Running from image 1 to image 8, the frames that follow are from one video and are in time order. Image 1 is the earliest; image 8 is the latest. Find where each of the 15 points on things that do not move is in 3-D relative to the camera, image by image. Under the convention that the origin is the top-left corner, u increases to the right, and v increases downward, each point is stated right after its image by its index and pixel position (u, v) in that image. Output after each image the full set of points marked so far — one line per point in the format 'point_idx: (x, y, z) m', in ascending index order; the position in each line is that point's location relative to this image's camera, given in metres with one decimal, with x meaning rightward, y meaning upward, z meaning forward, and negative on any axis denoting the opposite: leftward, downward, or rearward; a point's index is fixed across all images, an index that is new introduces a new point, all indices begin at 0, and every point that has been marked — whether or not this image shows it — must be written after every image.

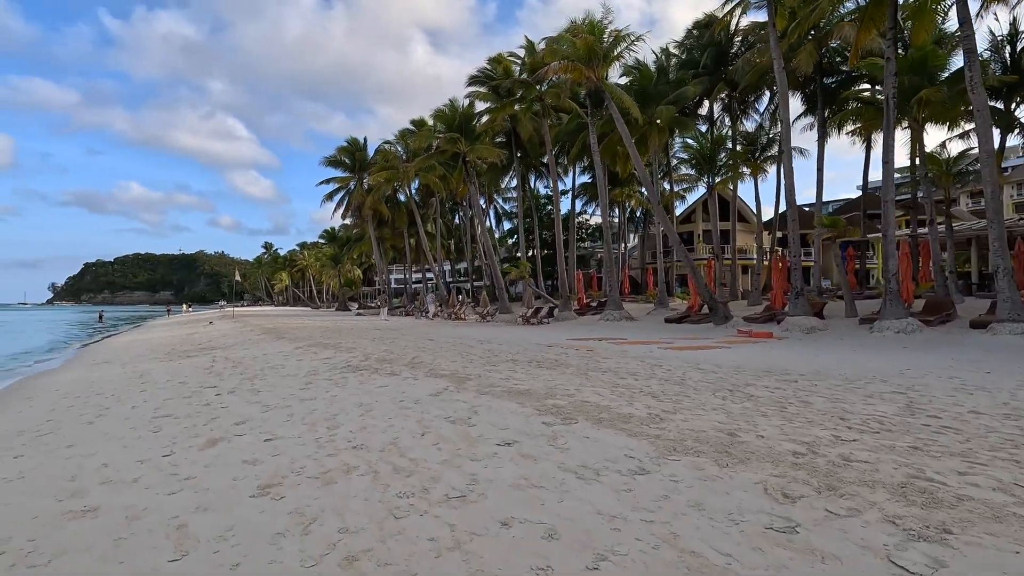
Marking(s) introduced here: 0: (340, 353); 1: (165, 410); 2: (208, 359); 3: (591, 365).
0: (-3.5, -1.4, +11.1) m
1: (-4.7, -1.7, +7.4) m
2: (-7.4, -1.7, +13.0) m
3: (+1.2, -1.2, +8.3) m
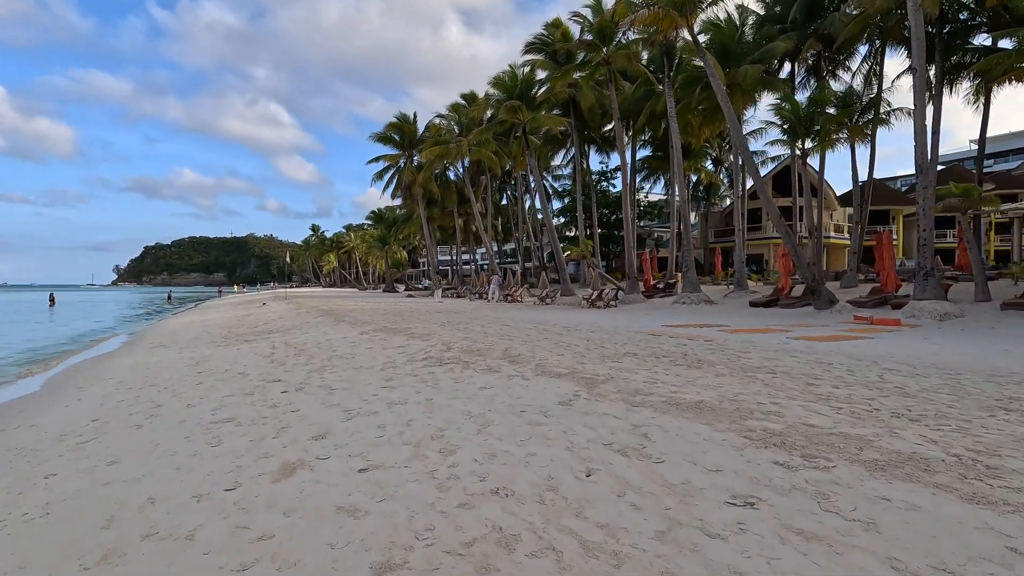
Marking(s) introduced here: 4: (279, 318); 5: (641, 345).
0: (-1.8, -1.0, +9.8) m
1: (-3.2, -1.4, +6.1) m
2: (-5.4, -1.3, +12.0) m
3: (+2.8, -0.9, +6.5) m
4: (-8.6, -1.1, +19.7) m
5: (+1.9, -0.9, +8.2) m
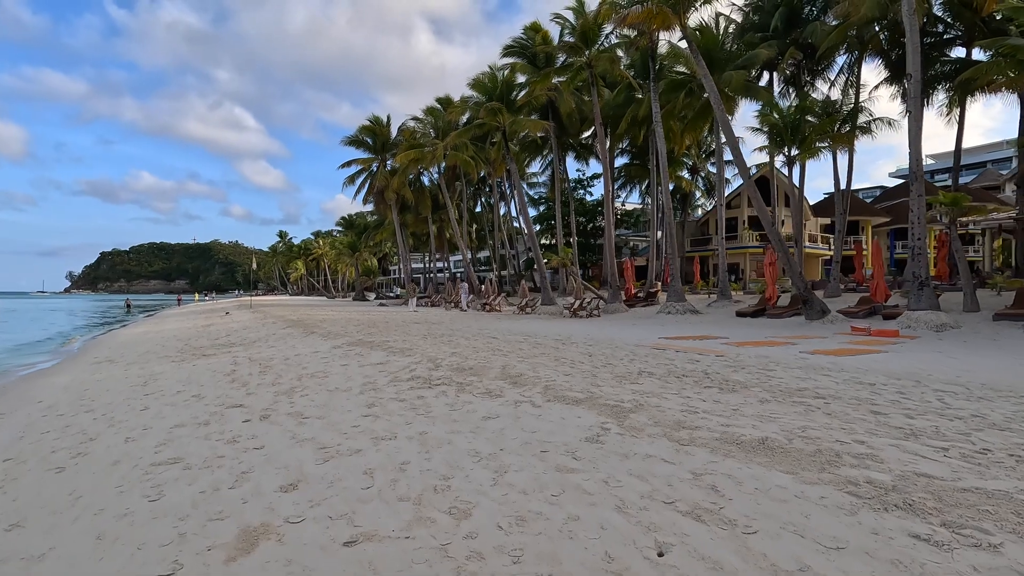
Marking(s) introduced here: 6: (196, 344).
0: (-1.9, -1.1, +8.7) m
1: (-3.2, -1.5, +5.0) m
2: (-5.7, -1.4, +10.7) m
3: (+2.8, -1.0, +5.8) m
4: (-9.2, -1.4, +18.3) m
5: (+1.9, -1.0, +7.4) m
6: (-8.5, -1.5, +14.4) m
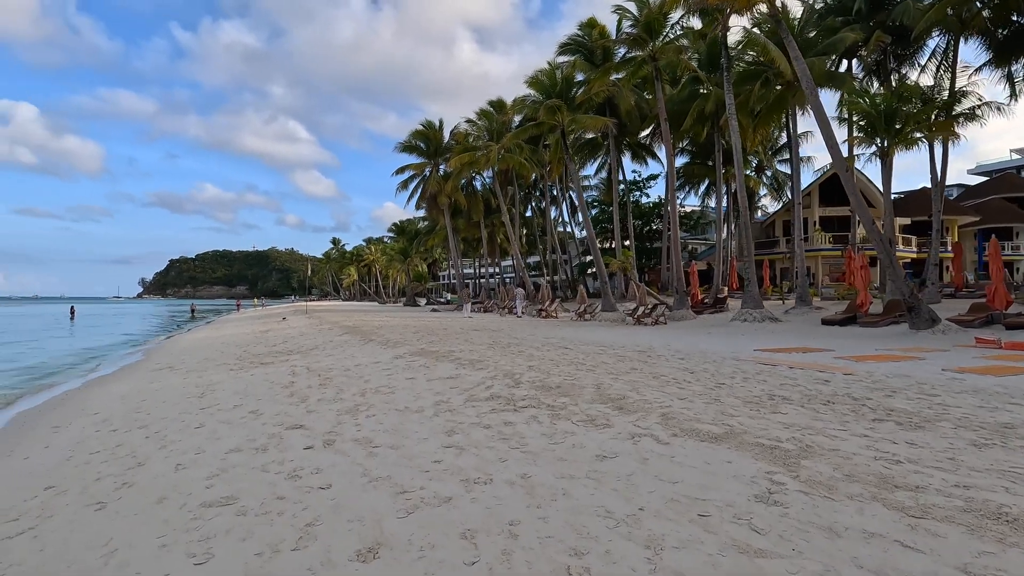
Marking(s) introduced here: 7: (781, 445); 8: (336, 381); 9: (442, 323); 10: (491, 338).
0: (-0.7, -1.2, +7.9) m
1: (-2.3, -1.6, +4.2) m
2: (-4.3, -1.5, +10.2) m
3: (+3.8, -1.1, +4.5) m
4: (-7.1, -1.6, +18.0) m
5: (+3.0, -1.1, +6.2) m
6: (-6.8, -1.6, +14.1) m
7: (+1.9, -1.1, +3.8) m
8: (-2.7, -1.4, +8.3) m
9: (-2.5, -1.3, +19.4) m
10: (-0.5, -1.2, +12.7) m
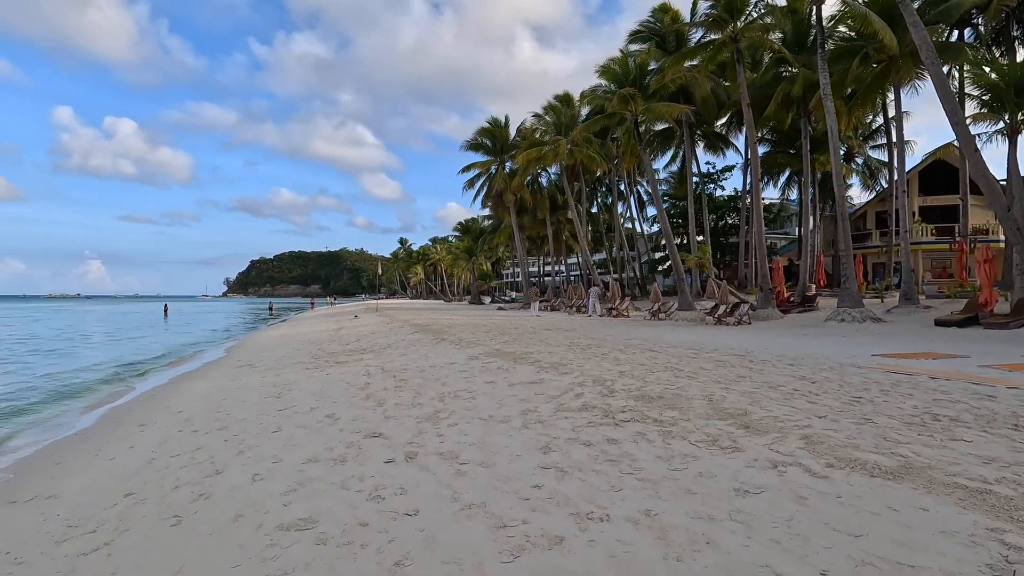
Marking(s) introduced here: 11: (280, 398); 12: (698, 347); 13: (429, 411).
0: (+0.5, -1.2, +7.2) m
1: (-1.5, -1.5, +3.8) m
2: (-2.8, -1.5, +9.9) m
3: (+4.5, -1.0, +3.4) m
4: (-4.8, -1.5, +18.1) m
5: (+4.0, -1.1, +5.2) m
6: (-4.8, -1.6, +14.1) m
7: (+2.6, -1.1, +2.9) m
8: (-1.5, -1.4, +8.0) m
9: (0.0, -1.2, +18.9) m
10: (+1.2, -1.1, +12.0) m
11: (-3.5, -1.7, +8.2) m
12: (+3.6, -1.1, +10.3) m
13: (-1.0, -1.4, +6.2) m
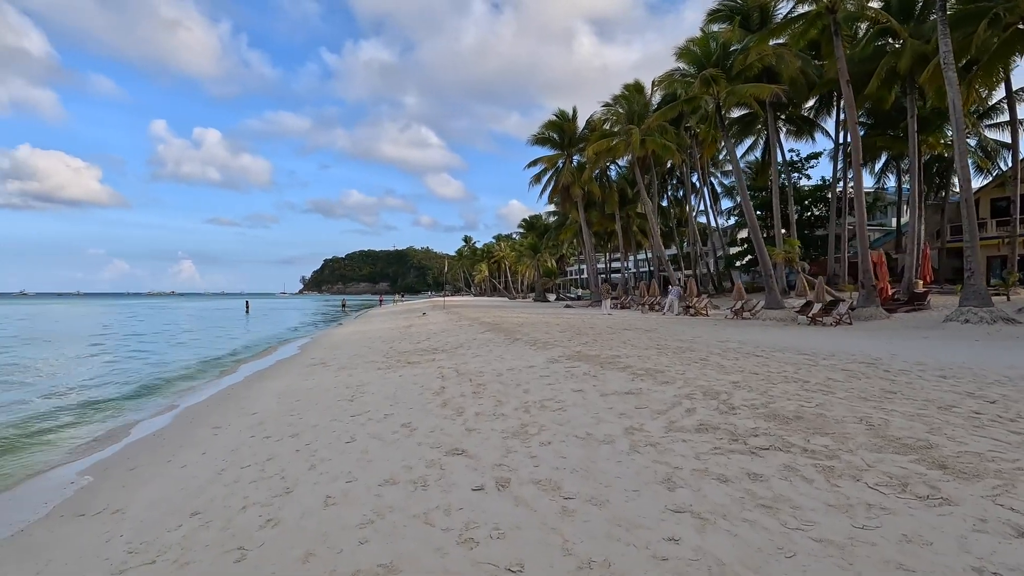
0: (+1.6, -1.1, +6.3) m
1: (-0.8, -1.5, +3.2) m
2: (-1.4, -1.5, +9.4) m
3: (+5.1, -1.0, +2.1) m
4: (-2.4, -1.4, +17.8) m
5: (+4.8, -1.0, +3.9) m
6: (-2.9, -1.5, +13.8) m
7: (+3.1, -1.1, +1.8) m
8: (-0.3, -1.4, +7.3) m
9: (+2.4, -1.1, +18.0) m
10: (+2.9, -1.1, +11.0) m
11: (-2.3, -1.6, +7.8) m
12: (+5.0, -1.1, +9.0) m
13: (0.0, -1.4, +5.5) m
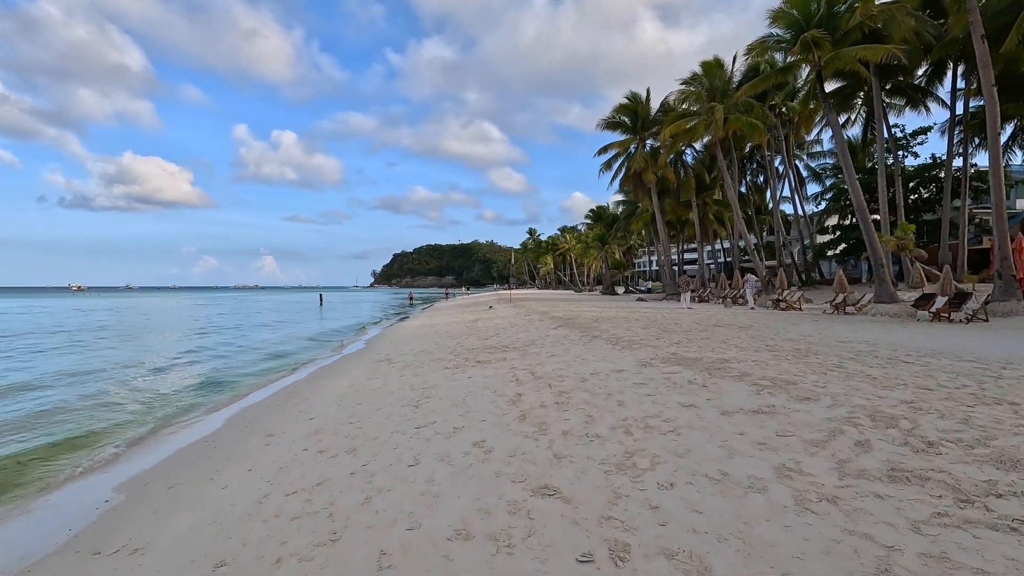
0: (+2.5, -1.1, +5.0) m
1: (-0.2, -1.5, +2.1) m
2: (-0.1, -1.3, +8.4) m
3: (+5.5, -1.0, +0.3) m
4: (-0.1, -1.2, +16.8) m
5: (+5.4, -0.9, +2.1) m
6: (-1.1, -1.4, +12.9) m
7: (+3.5, -1.0, +0.2) m
8: (+0.7, -1.3, +6.1) m
9: (+4.7, -0.8, +16.4) m
10: (+4.3, -0.9, +9.4) m
11: (-1.2, -1.5, +6.8) m
12: (+6.2, -0.9, +7.2) m
13: (+0.8, -1.3, +4.3) m
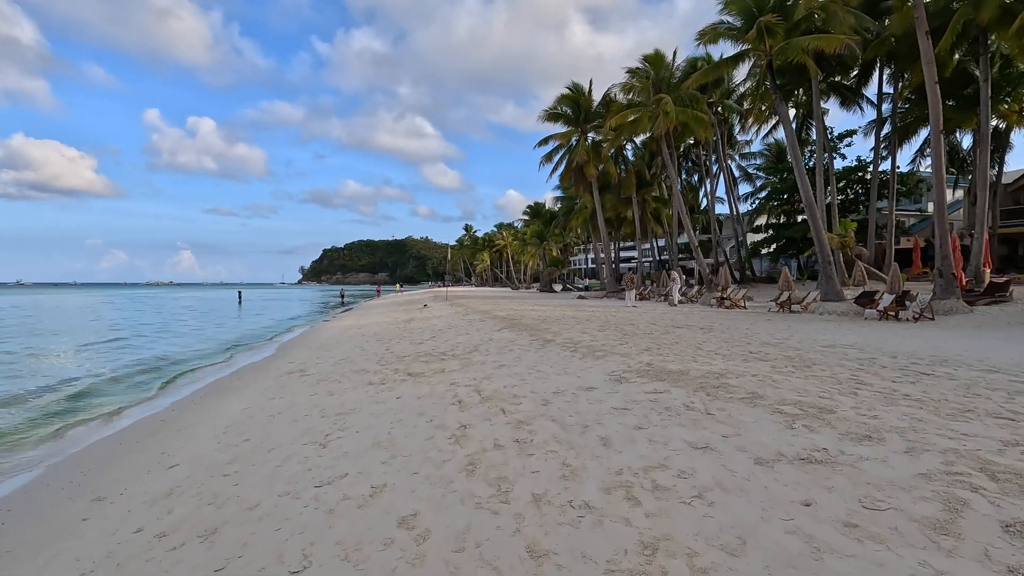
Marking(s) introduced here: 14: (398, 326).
0: (+2.2, -1.0, +3.6) m
1: (-0.2, -1.5, +0.4) m
2: (-0.8, -1.3, +6.6) m
3: (+5.7, -1.0, -0.7) m
4: (-1.8, -1.1, +15.0) m
5: (+5.4, -0.9, +1.1) m
6: (-2.3, -1.3, +11.0) m
7: (+3.7, -1.0, -1.0) m
8: (+0.3, -1.2, +4.5) m
9: (+3.0, -0.8, +15.2) m
10: (+3.4, -0.9, +8.2) m
11: (-1.7, -1.5, +5.0) m
12: (+5.5, -0.9, +6.2) m
13: (+0.6, -1.3, +2.7) m
14: (-3.7, -1.2, +17.7) m
